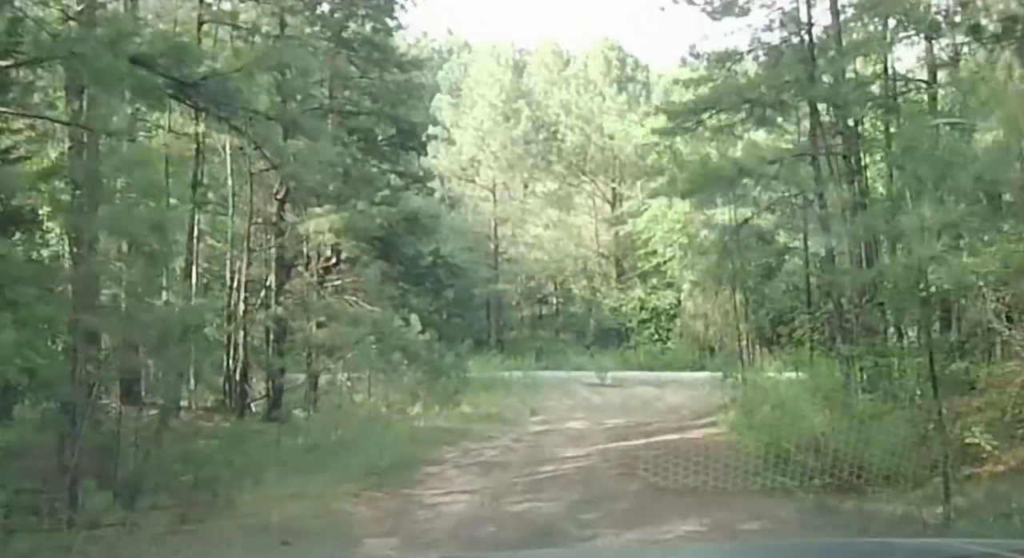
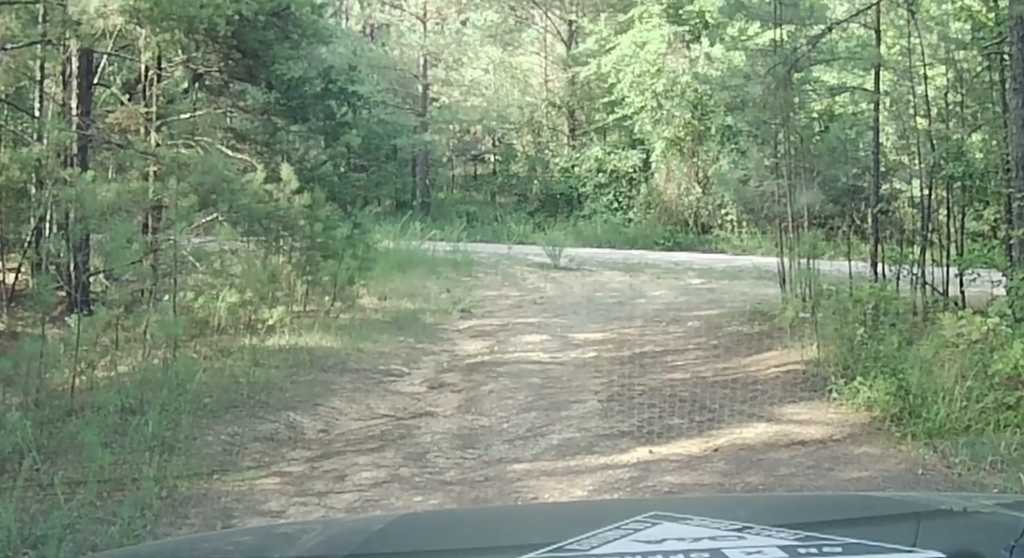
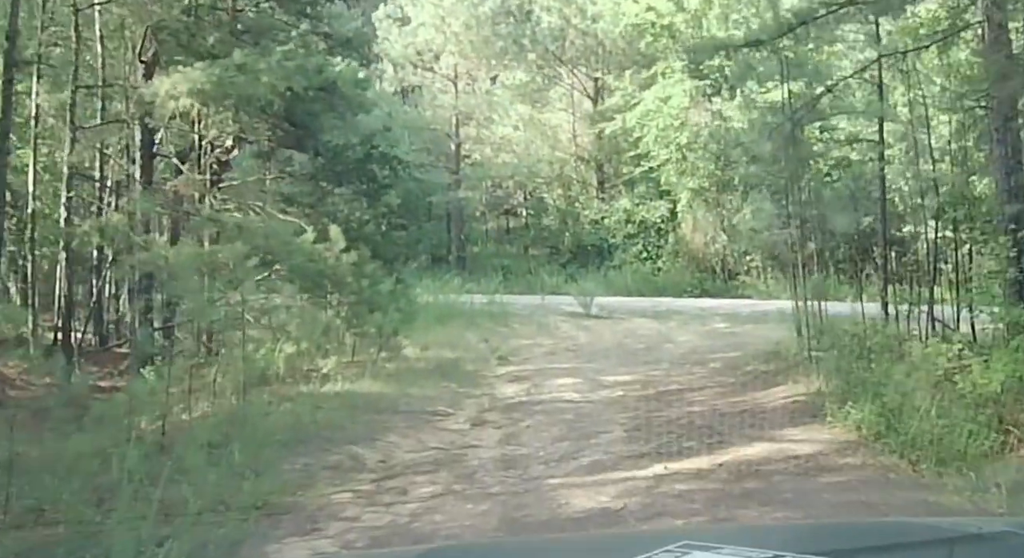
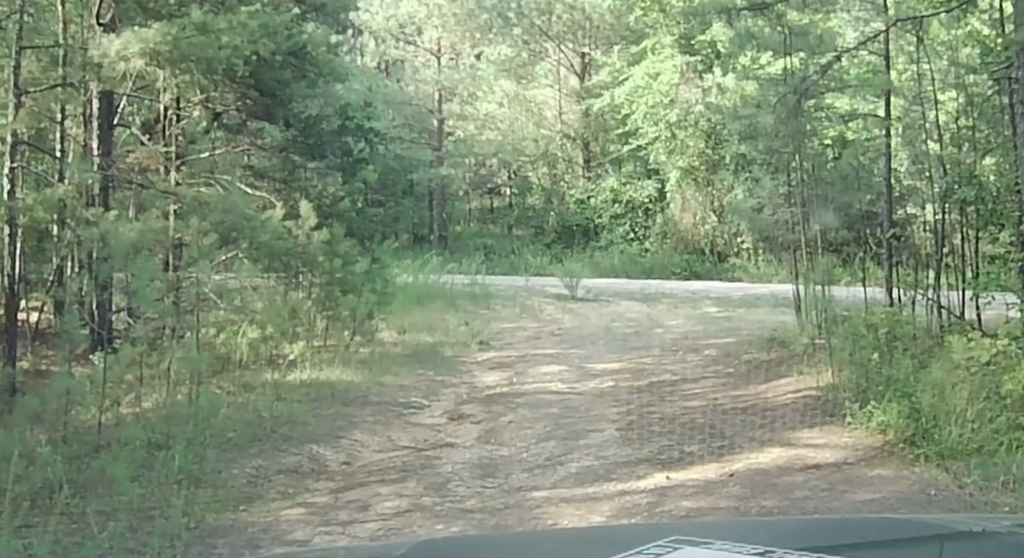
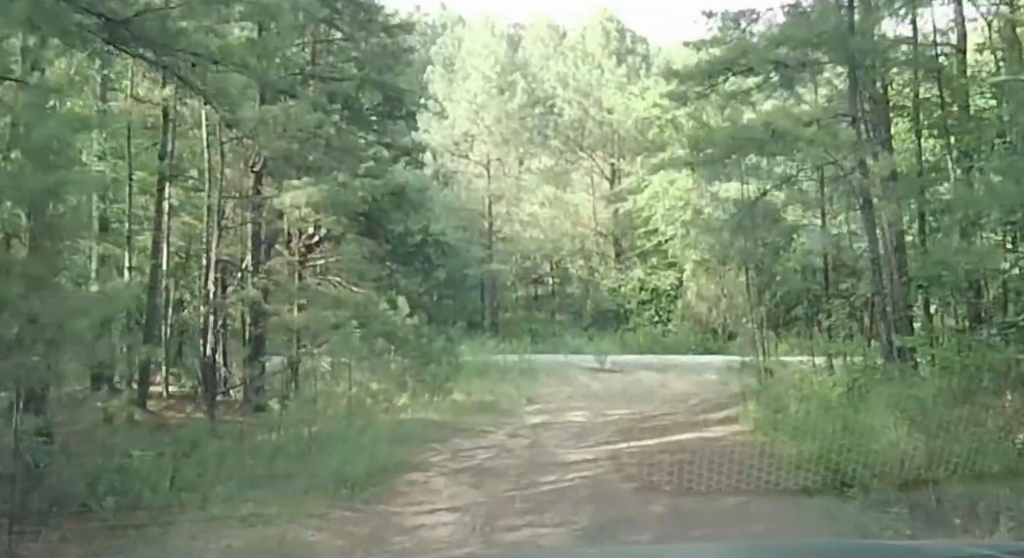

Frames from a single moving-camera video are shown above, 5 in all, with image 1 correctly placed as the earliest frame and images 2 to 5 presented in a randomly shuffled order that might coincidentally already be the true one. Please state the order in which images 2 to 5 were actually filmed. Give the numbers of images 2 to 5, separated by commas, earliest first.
5, 3, 4, 2
